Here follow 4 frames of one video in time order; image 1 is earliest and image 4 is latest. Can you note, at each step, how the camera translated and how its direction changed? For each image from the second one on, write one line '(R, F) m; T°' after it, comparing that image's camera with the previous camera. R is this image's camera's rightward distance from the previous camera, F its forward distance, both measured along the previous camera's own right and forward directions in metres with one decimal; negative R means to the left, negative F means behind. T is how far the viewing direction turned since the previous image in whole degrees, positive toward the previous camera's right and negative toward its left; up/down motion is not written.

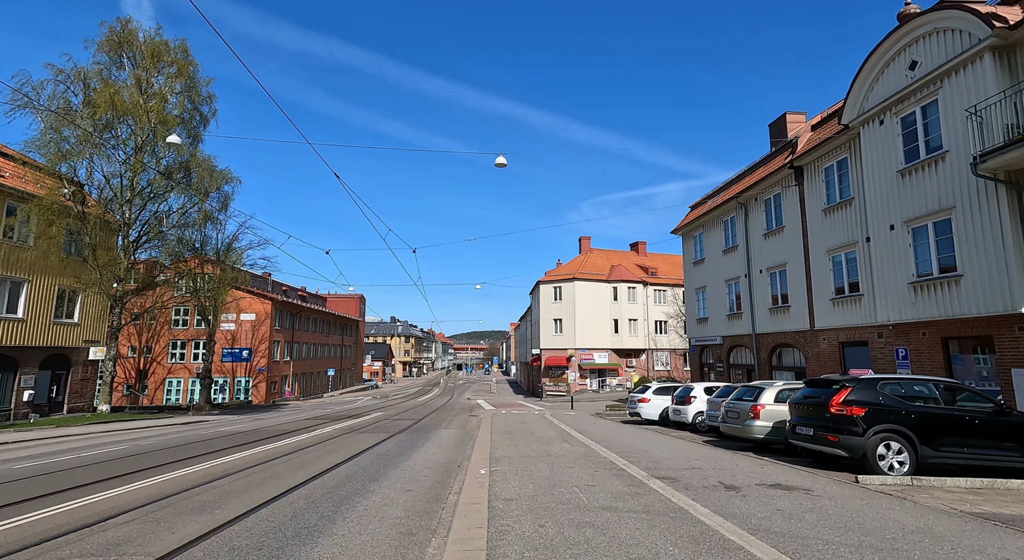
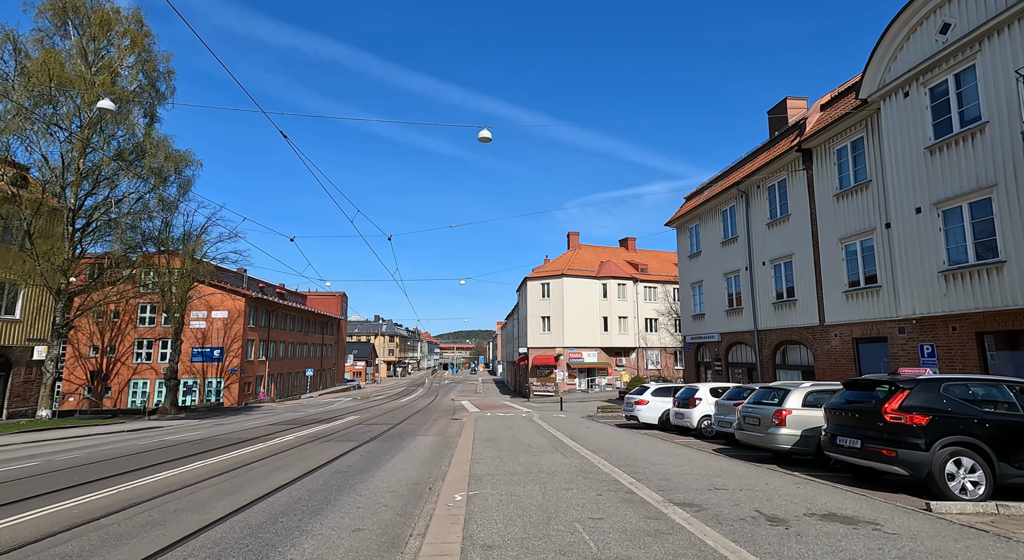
(0.0, +1.7) m; +1°
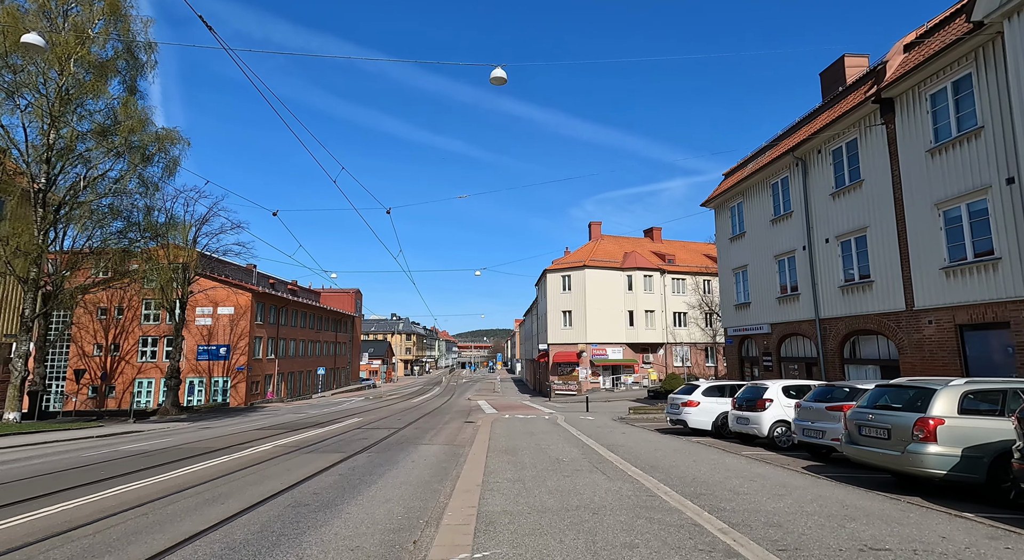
(-0.1, +2.8) m; -2°
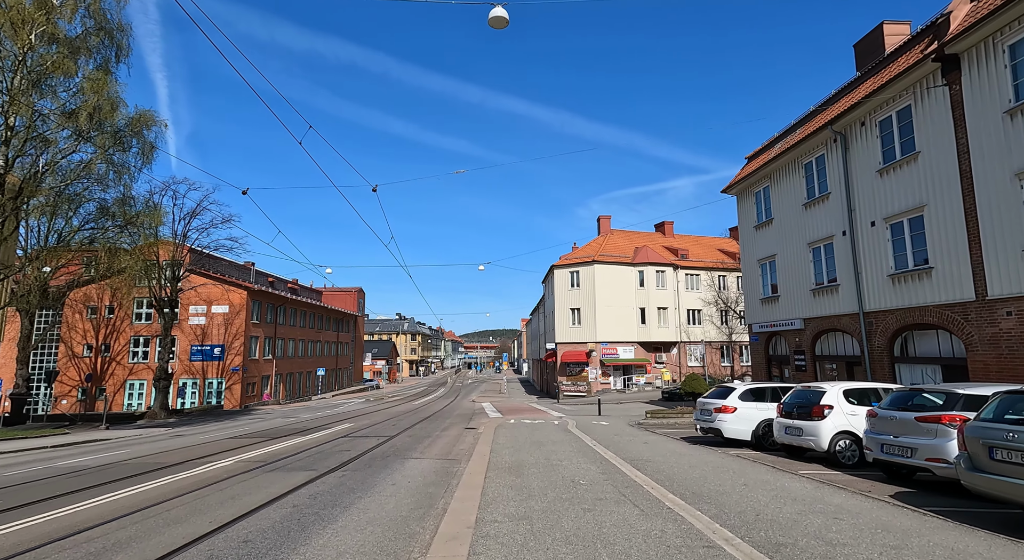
(0.0, +2.0) m; -1°
